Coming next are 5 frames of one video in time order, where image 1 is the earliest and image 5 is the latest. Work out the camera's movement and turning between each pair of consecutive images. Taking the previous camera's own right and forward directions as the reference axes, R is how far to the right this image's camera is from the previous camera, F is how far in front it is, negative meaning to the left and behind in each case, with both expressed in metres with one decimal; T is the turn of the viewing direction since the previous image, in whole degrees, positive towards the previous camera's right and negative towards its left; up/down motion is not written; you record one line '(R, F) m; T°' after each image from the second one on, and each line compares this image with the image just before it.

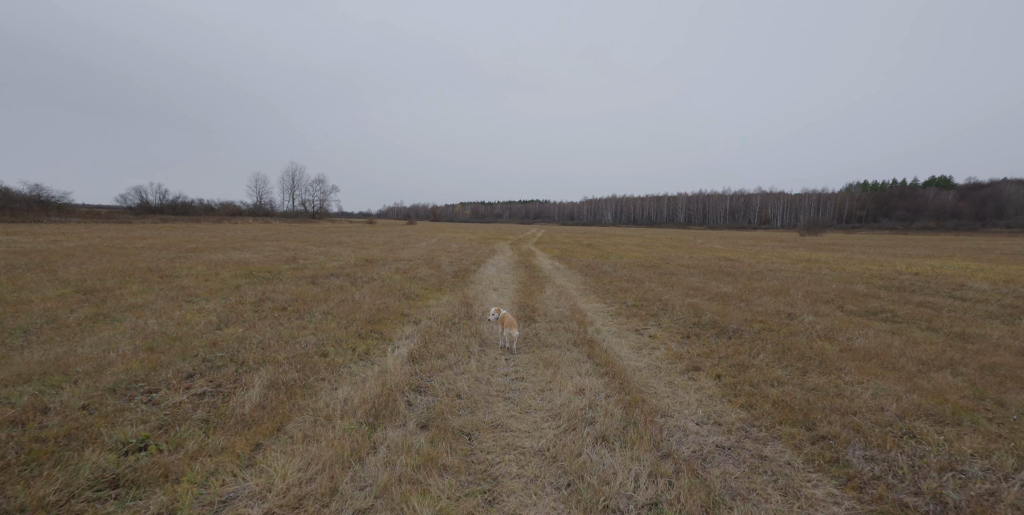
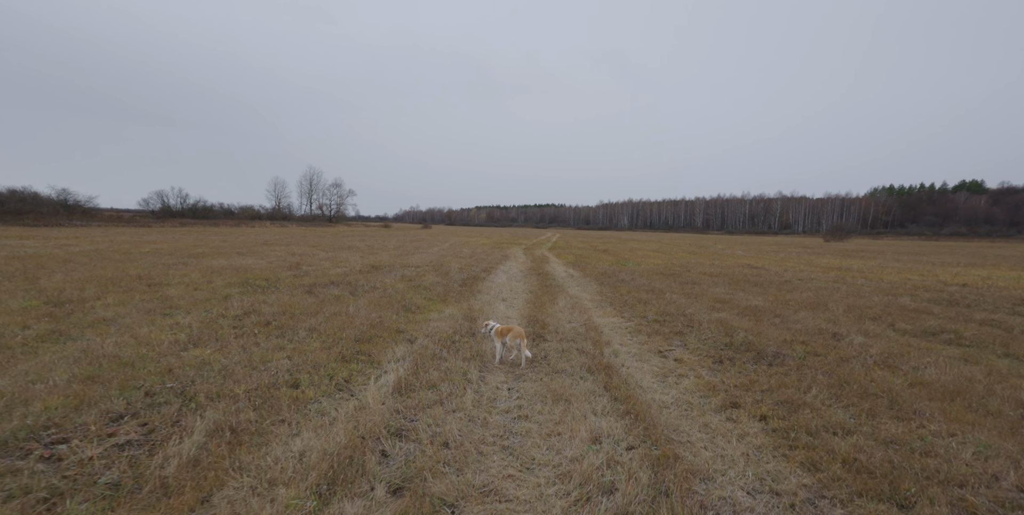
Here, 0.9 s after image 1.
(+0.2, +1.1) m; -2°
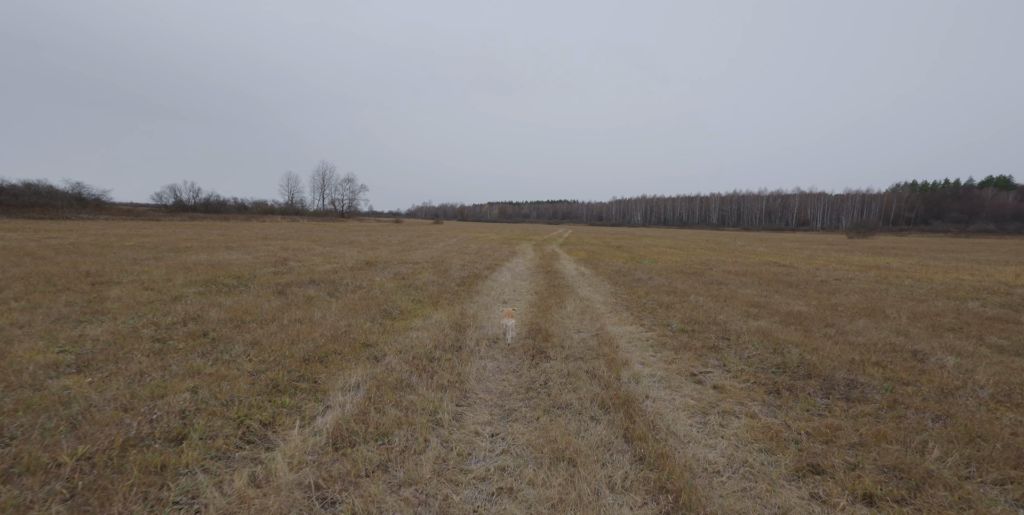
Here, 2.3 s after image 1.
(+0.3, +2.0) m; -2°
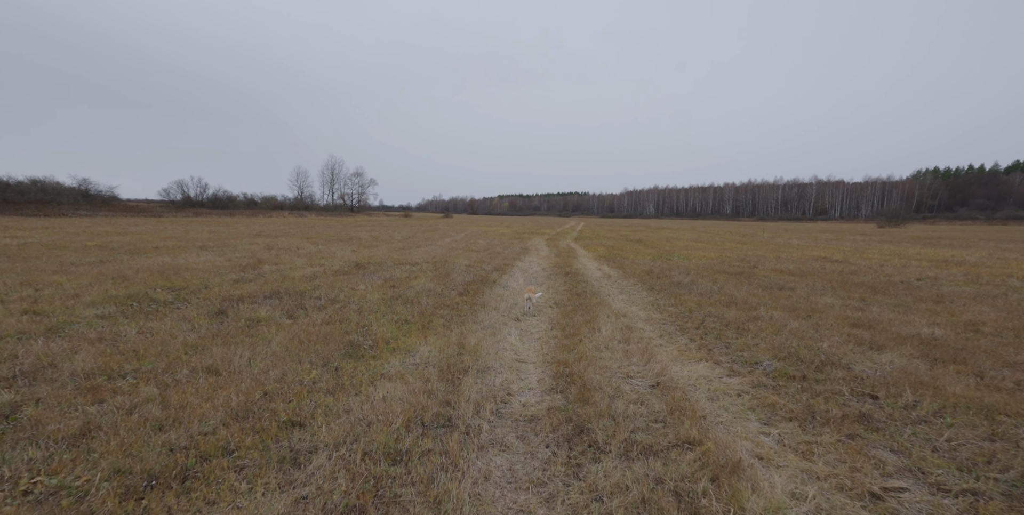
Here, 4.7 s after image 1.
(-0.1, +3.4) m; -1°
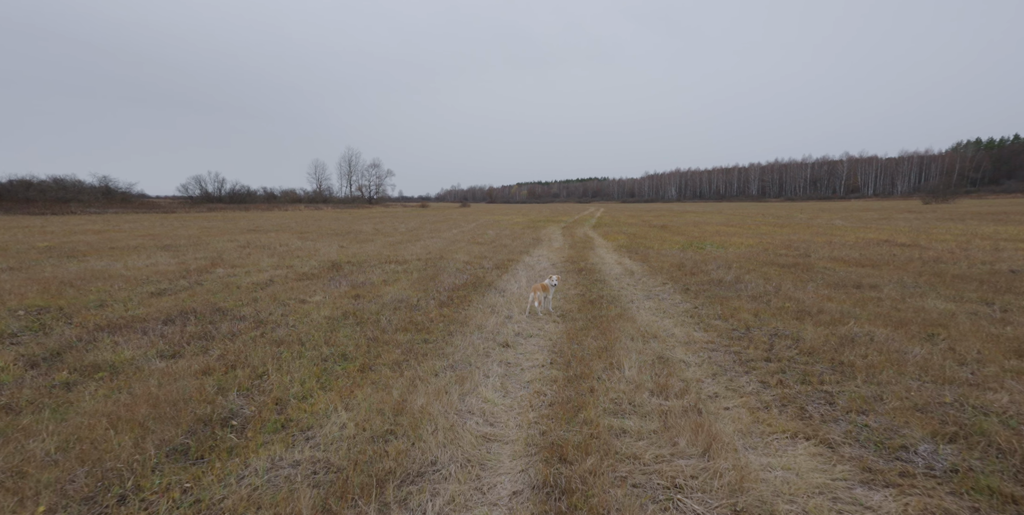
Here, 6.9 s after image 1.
(+0.7, +3.3) m; -3°
